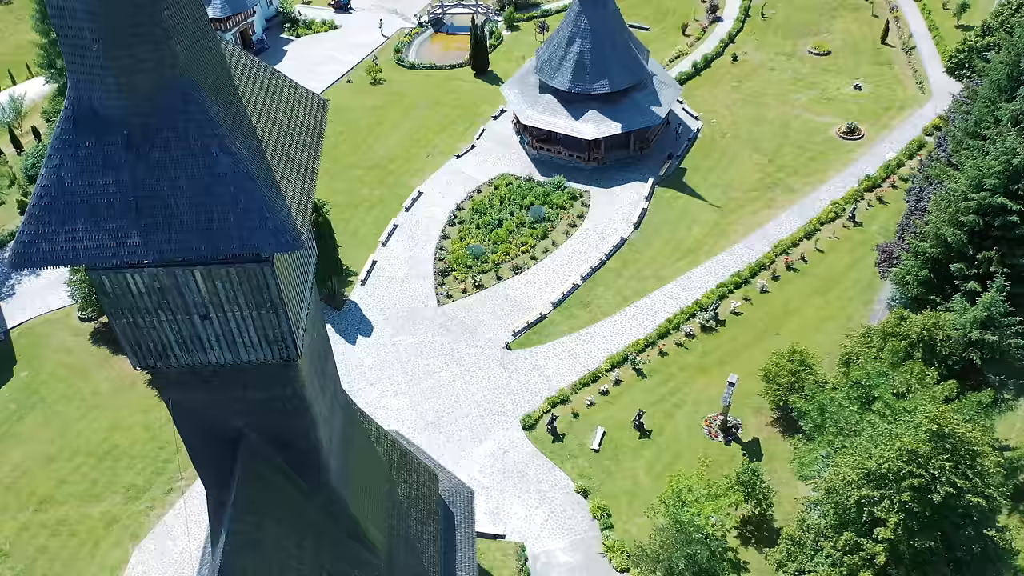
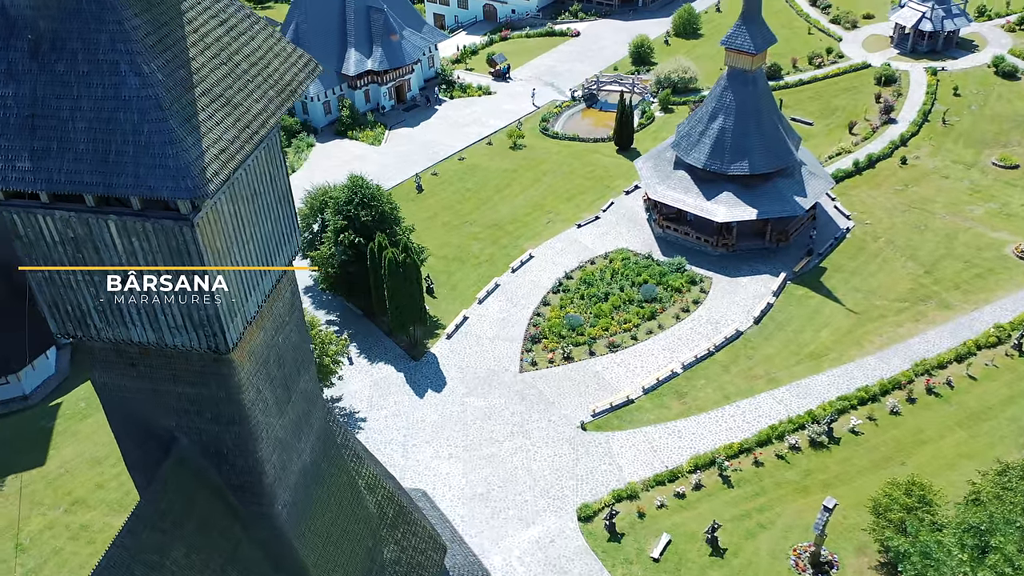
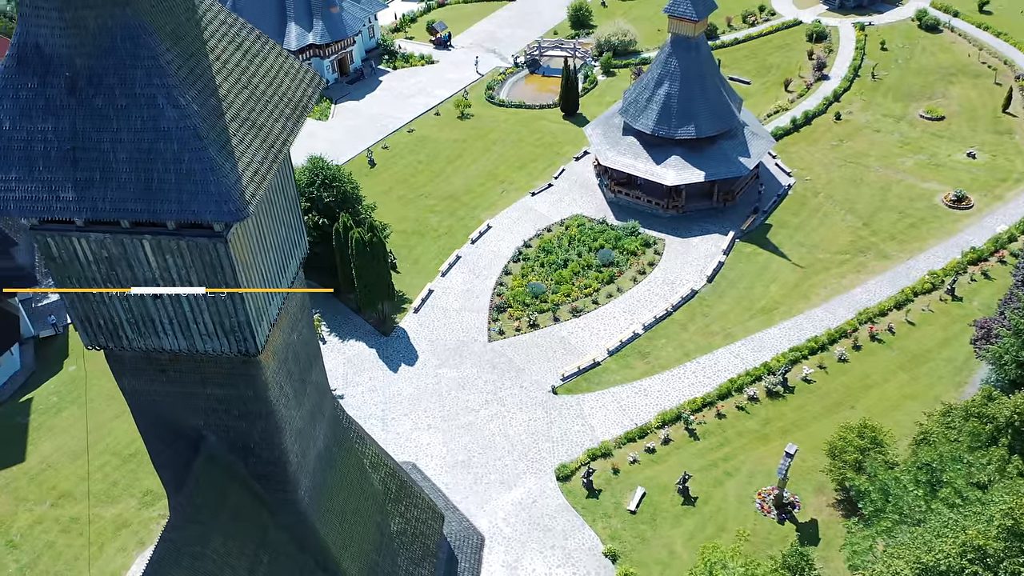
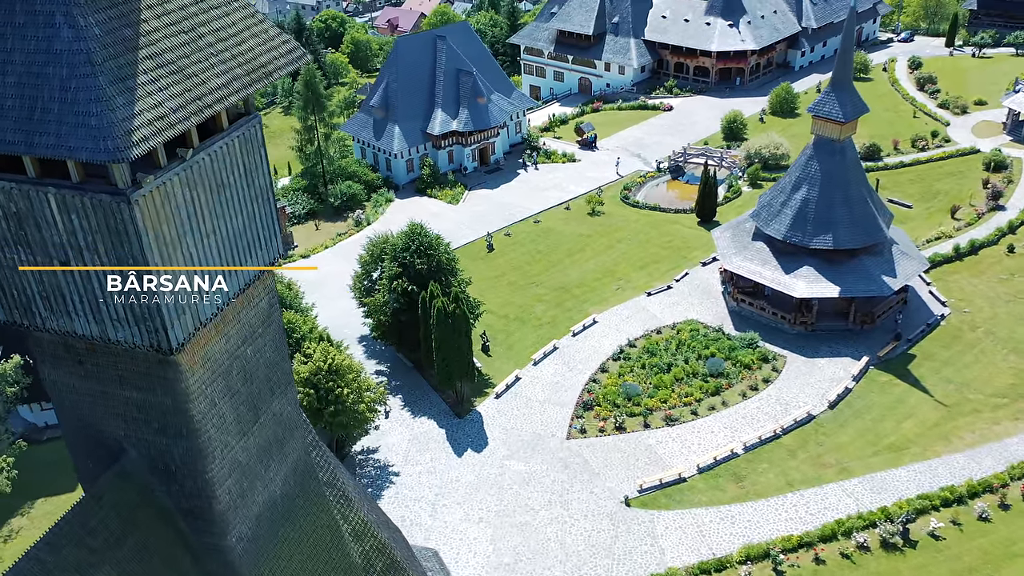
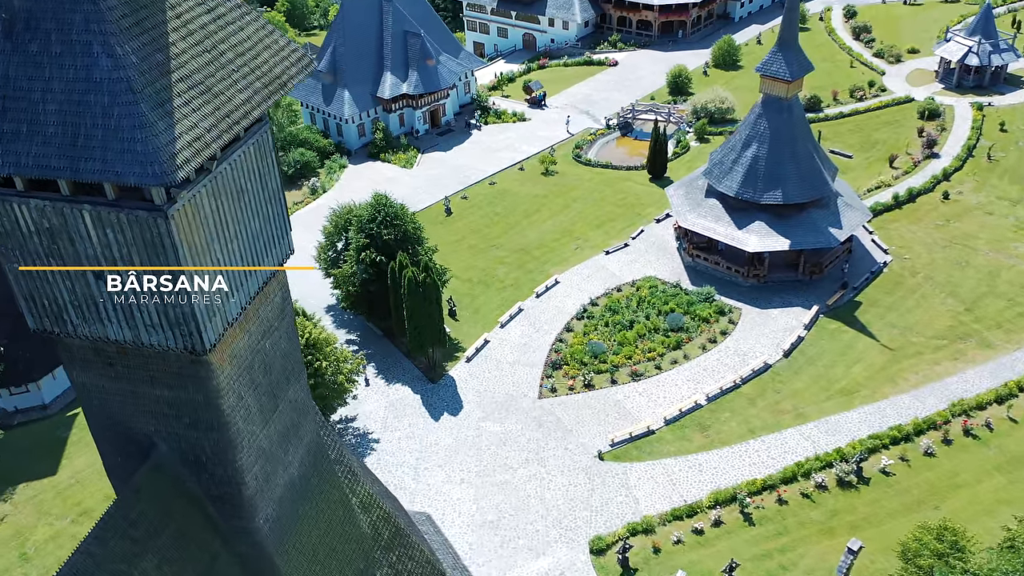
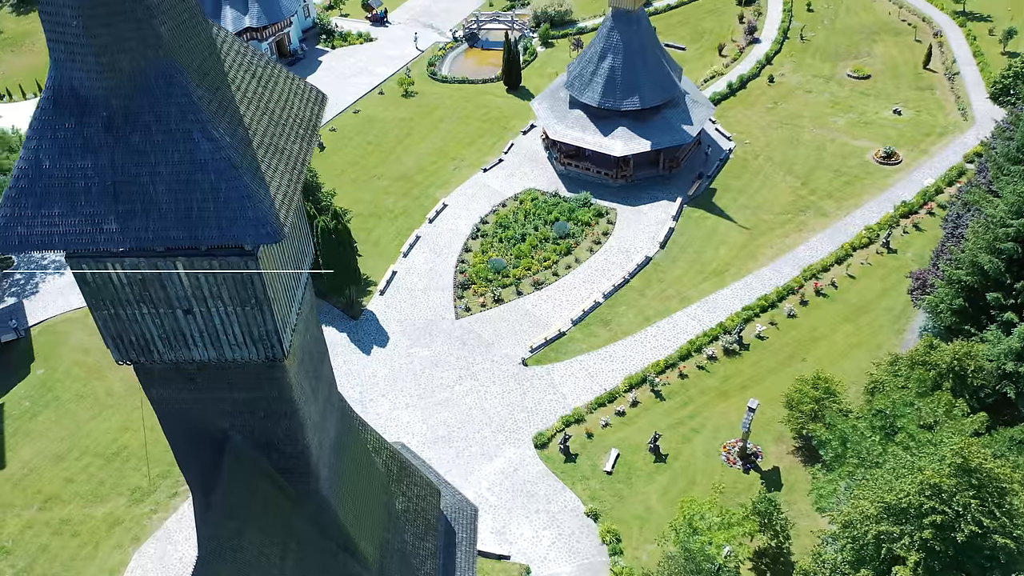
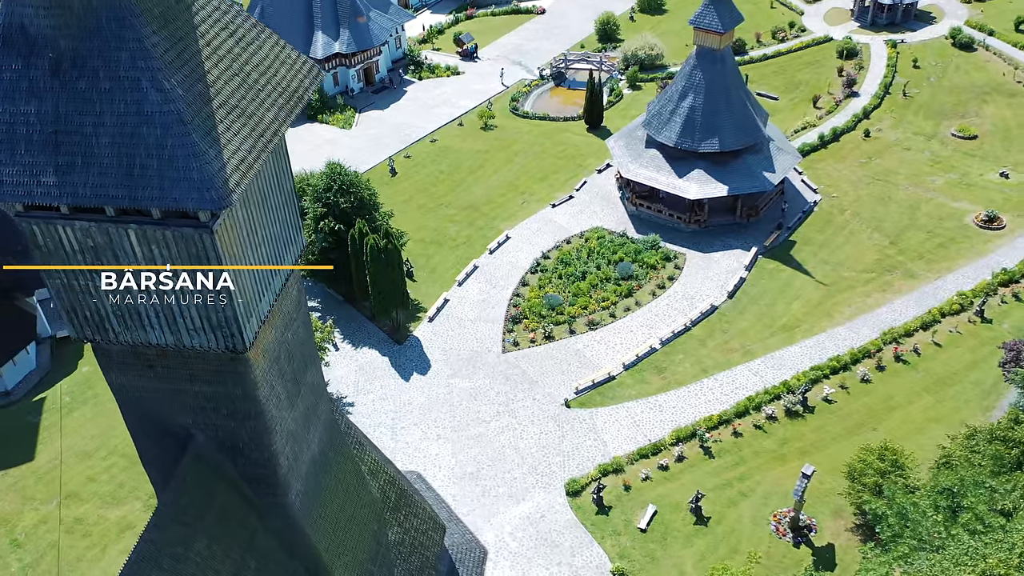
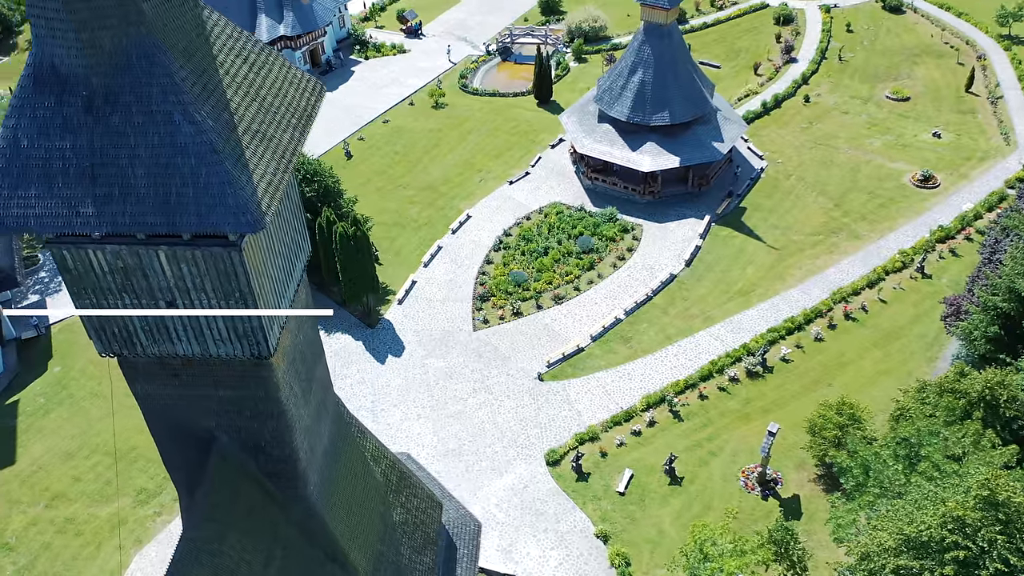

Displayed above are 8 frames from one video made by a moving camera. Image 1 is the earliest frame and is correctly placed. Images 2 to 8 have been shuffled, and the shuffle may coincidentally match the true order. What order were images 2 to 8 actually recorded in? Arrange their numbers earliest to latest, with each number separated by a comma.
6, 8, 3, 7, 2, 5, 4
